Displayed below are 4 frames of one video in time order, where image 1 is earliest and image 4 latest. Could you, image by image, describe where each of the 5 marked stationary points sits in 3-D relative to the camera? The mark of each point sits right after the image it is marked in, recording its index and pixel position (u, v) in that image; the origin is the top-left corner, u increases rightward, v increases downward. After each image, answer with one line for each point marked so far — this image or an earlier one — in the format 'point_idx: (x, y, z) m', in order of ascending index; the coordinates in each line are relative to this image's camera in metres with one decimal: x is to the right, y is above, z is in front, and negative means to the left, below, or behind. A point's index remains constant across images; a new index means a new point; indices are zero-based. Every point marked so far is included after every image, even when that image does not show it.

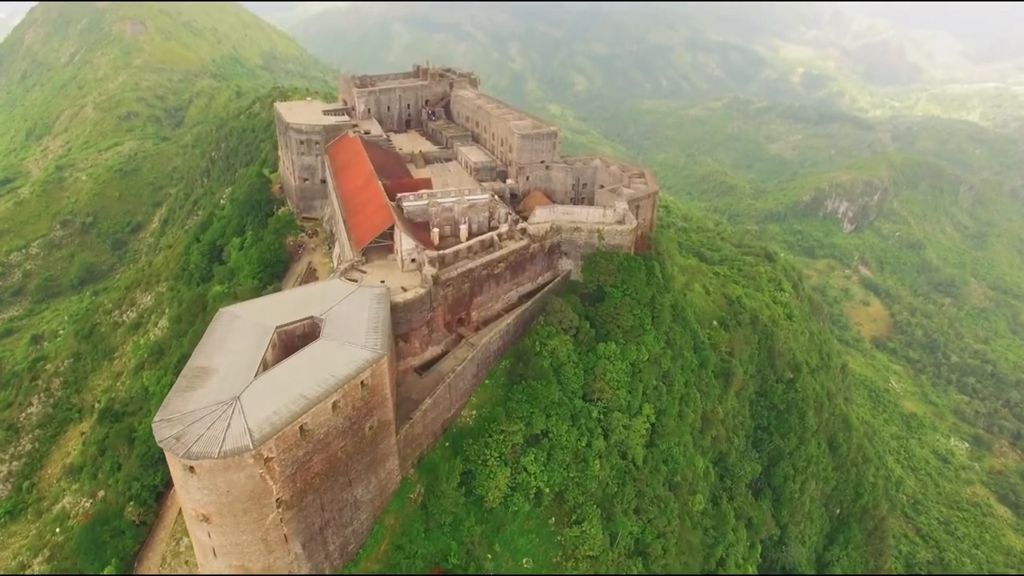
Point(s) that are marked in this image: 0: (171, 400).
0: (-9.9, -3.4, +19.6) m
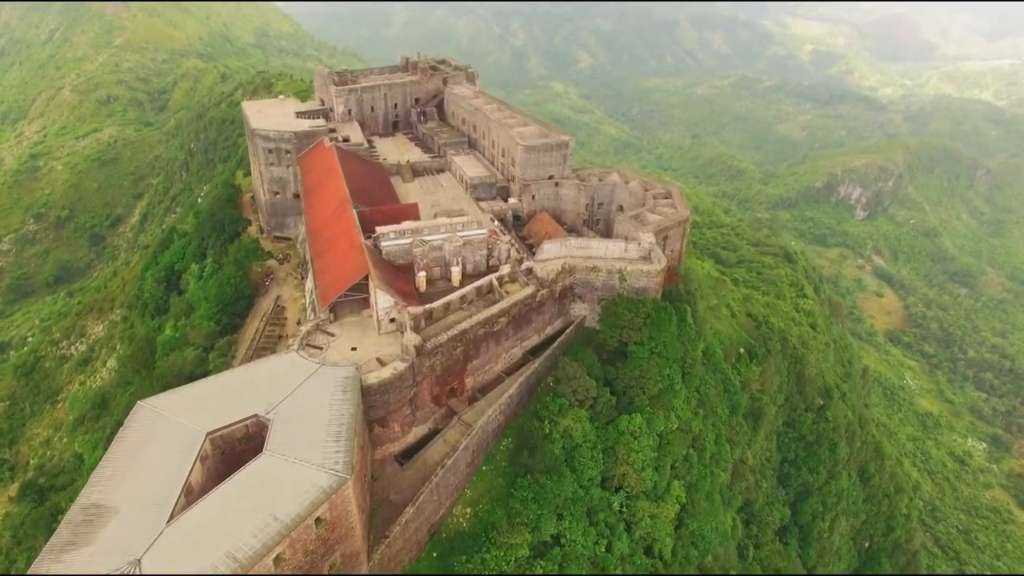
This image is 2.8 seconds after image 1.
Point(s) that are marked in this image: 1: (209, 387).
0: (-9.9, -5.8, +14.3) m
1: (-8.6, -2.8, +19.1) m
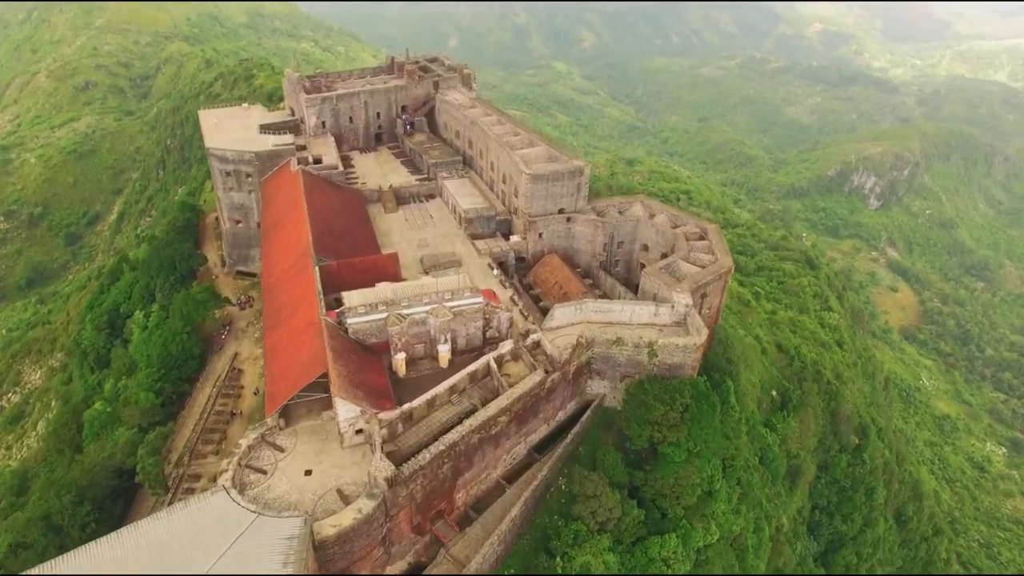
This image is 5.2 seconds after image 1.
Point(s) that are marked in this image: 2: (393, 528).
0: (-9.8, -8.7, +9.2) m
1: (-8.5, -5.5, +13.9) m
2: (-3.0, -6.0, +16.9) m
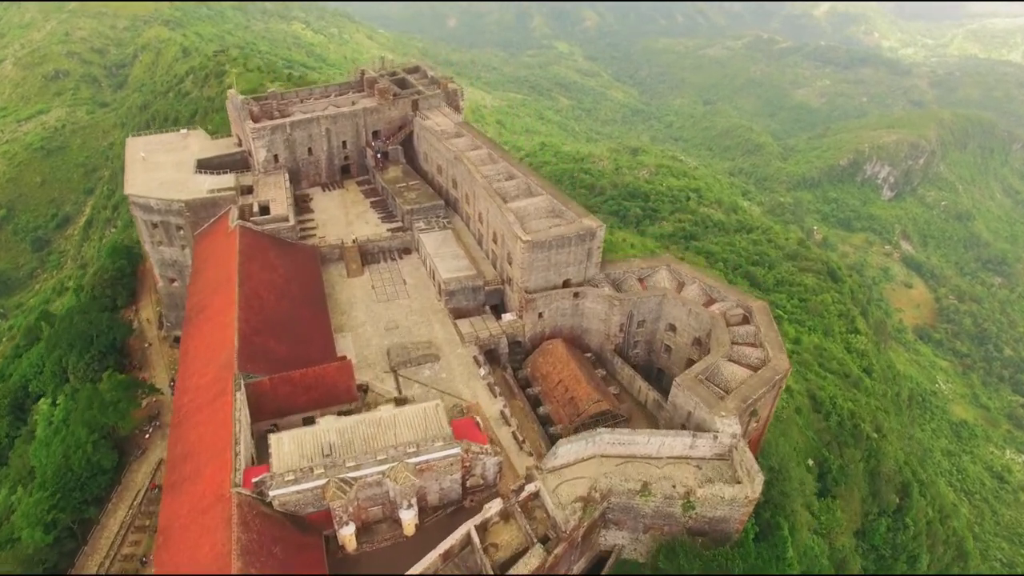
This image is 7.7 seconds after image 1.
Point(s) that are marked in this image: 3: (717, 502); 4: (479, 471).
0: (-10.1, -12.2, +3.9) m
1: (-8.8, -8.8, +8.6) m
2: (-3.3, -9.3, +11.6) m
3: (+4.8, -5.1, +15.8) m
4: (-0.7, -4.2, +15.6) m
